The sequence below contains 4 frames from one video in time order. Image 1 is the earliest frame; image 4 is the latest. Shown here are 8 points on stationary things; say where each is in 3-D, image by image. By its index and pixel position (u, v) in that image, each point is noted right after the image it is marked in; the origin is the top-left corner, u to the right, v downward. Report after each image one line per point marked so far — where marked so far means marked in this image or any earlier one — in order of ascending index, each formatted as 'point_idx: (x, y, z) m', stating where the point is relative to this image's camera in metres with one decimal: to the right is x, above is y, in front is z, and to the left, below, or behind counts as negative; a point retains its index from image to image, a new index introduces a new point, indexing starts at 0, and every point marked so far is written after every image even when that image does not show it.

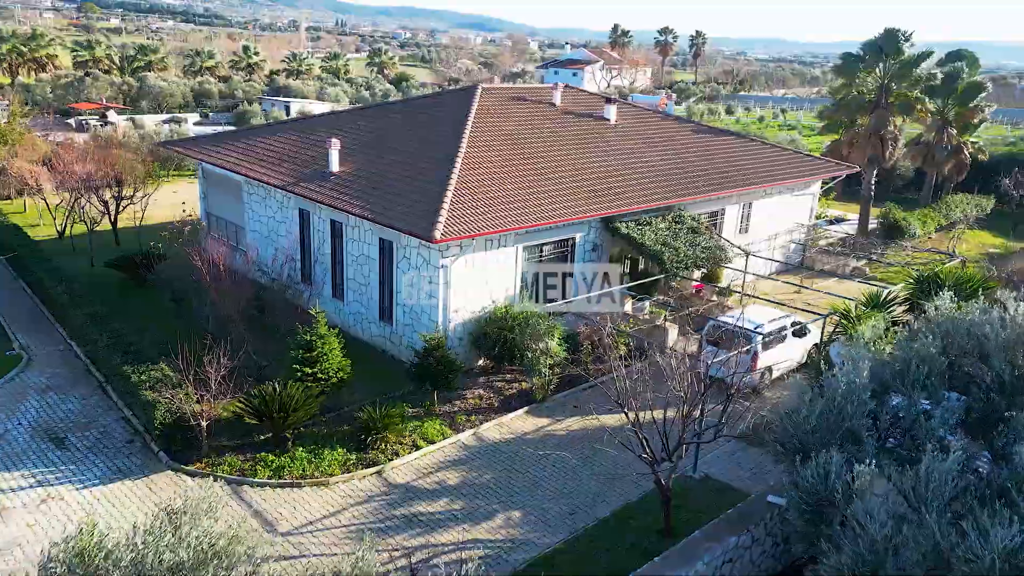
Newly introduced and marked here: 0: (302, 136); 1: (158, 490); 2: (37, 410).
0: (-5.2, +3.8, +20.1) m
1: (-5.0, -2.9, +11.4) m
2: (-8.1, -2.1, +13.7) m
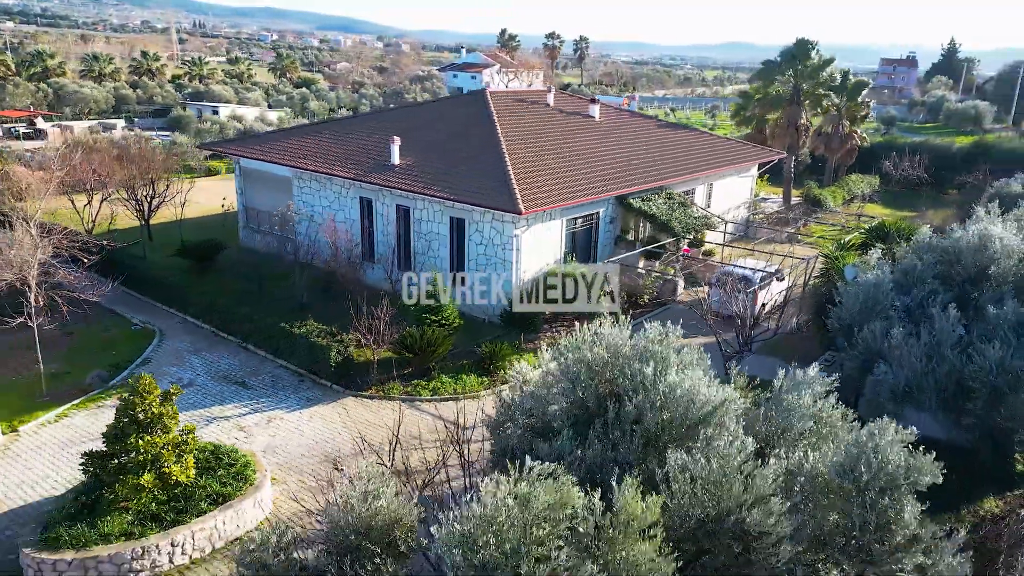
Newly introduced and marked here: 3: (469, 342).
0: (-4.8, +4.4, +23.1) m
1: (-2.9, -2.2, +14.6) m
2: (-6.3, -1.6, +16.3) m
3: (-1.0, -1.2, +17.5) m
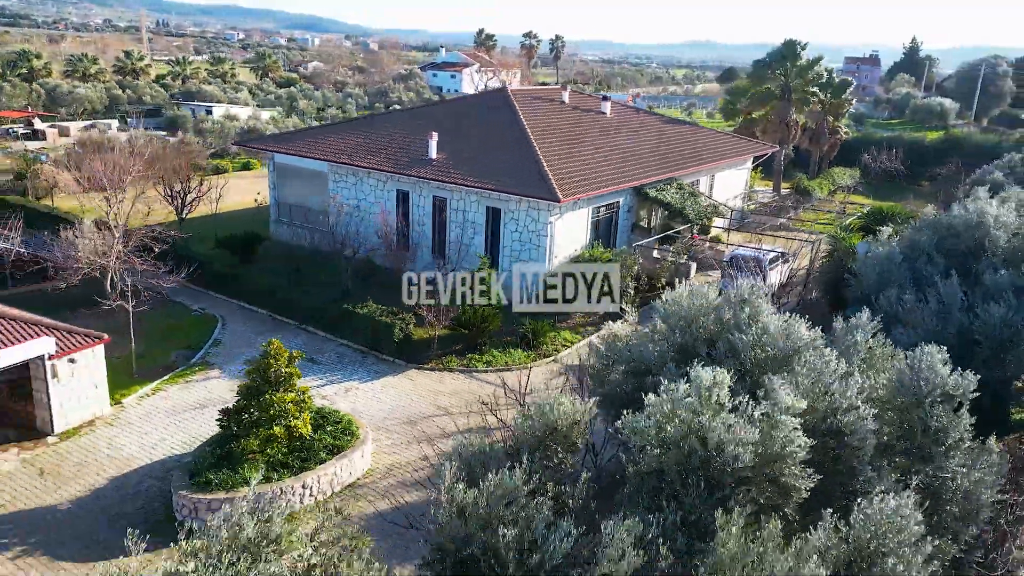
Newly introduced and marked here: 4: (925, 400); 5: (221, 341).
0: (-4.1, +4.7, +24.5) m
1: (-1.9, -1.9, +16.1) m
2: (-5.3, -1.3, +17.7) m
3: (0.0, -0.8, +19.1) m
4: (+4.4, -1.2, +8.5) m
5: (-6.5, -1.2, +17.9) m
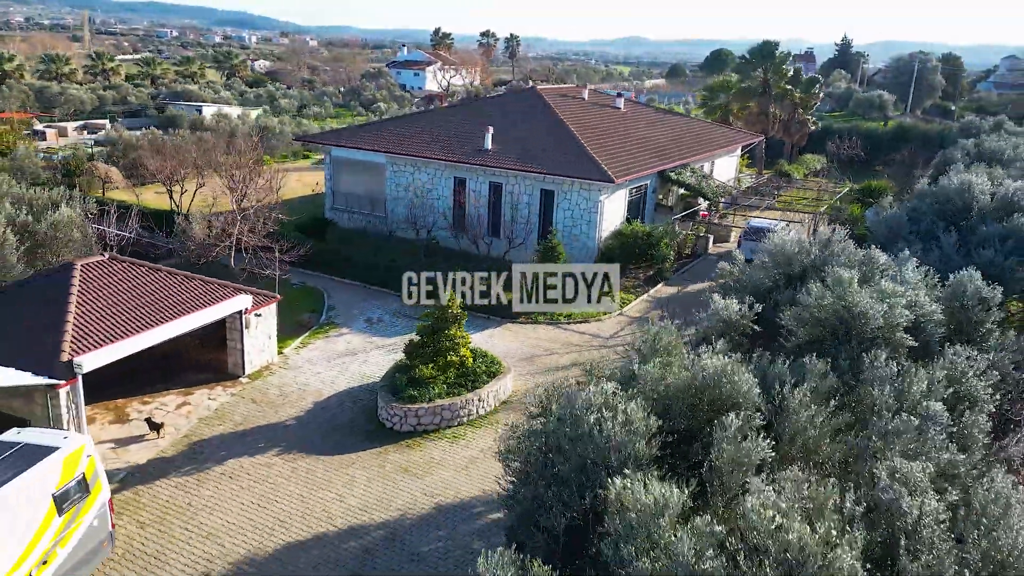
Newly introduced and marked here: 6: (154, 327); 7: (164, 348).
0: (-2.9, +5.5, +27.6) m
1: (+0.1, -1.0, +19.4) m
2: (-3.4, -0.5, +20.8) m
3: (+1.7, +0.1, +22.5) m
4: (+6.9, -0.2, +12.2) m
5: (-4.6, -0.5, +20.8) m
6: (-6.4, -0.7, +14.3) m
7: (-7.5, -1.3, +17.2) m
